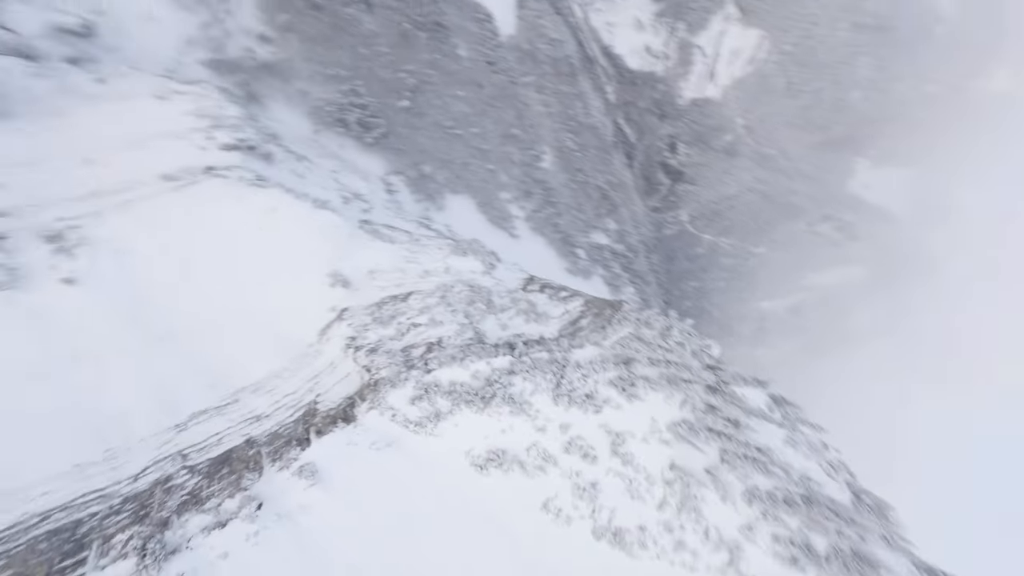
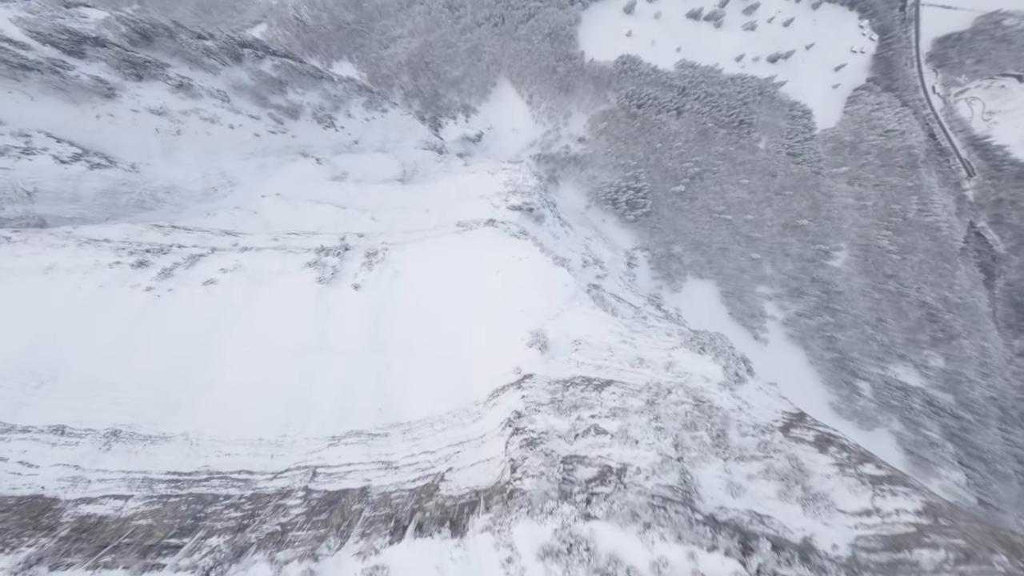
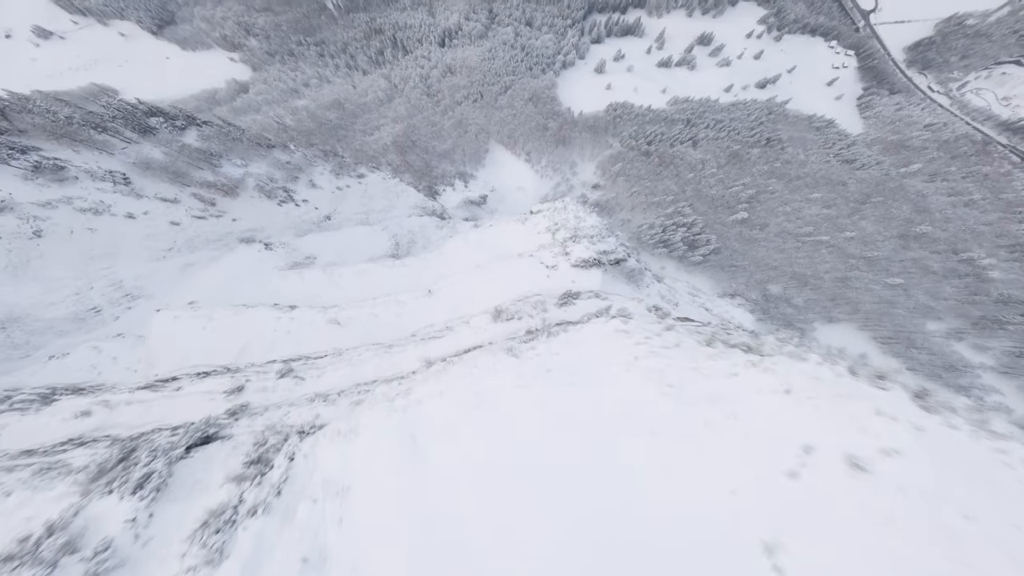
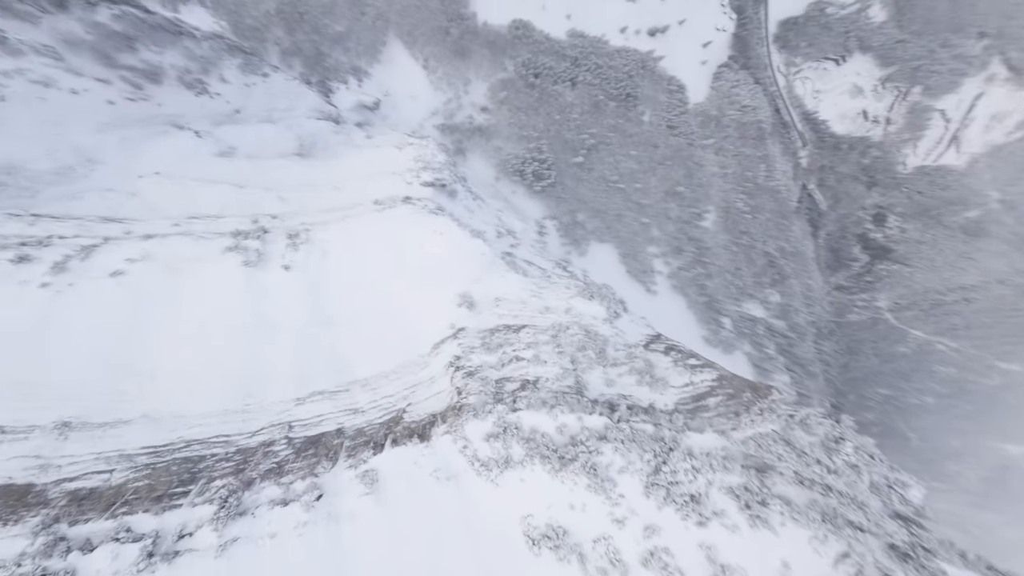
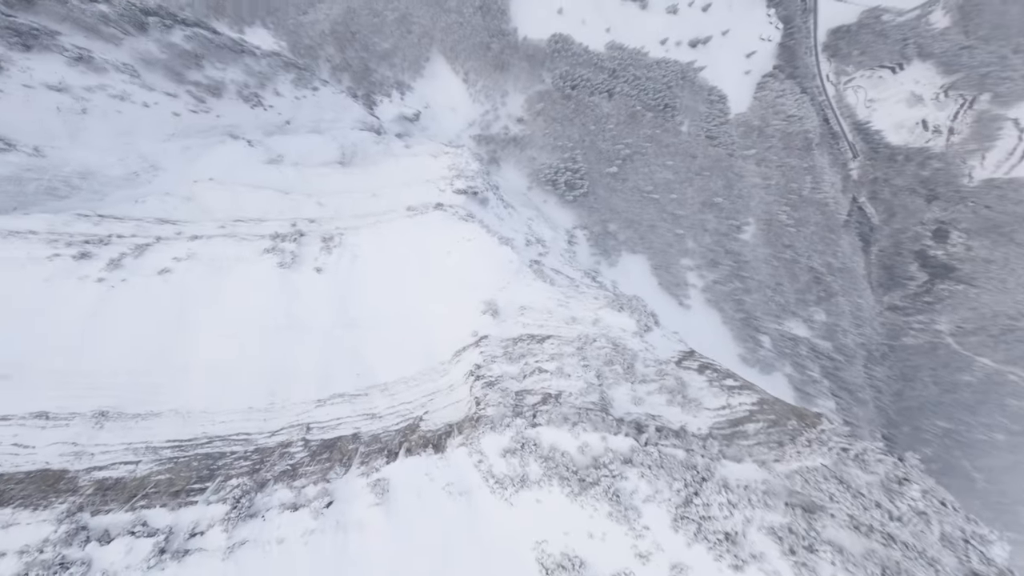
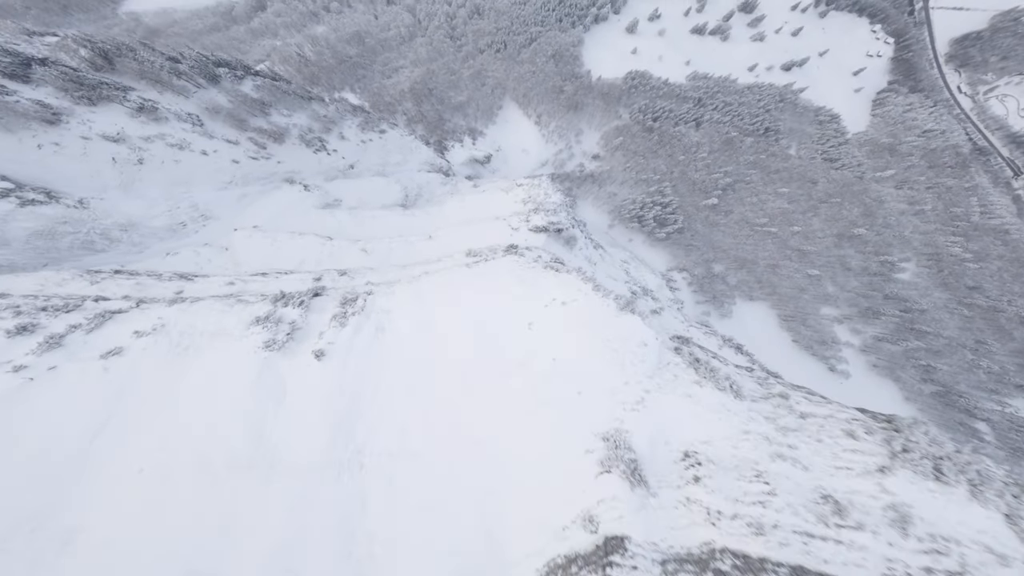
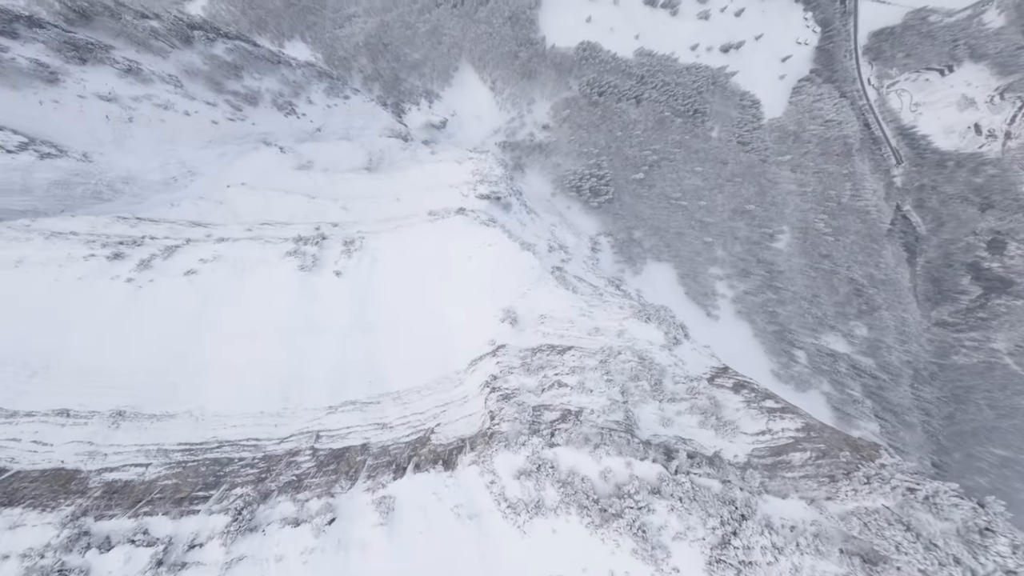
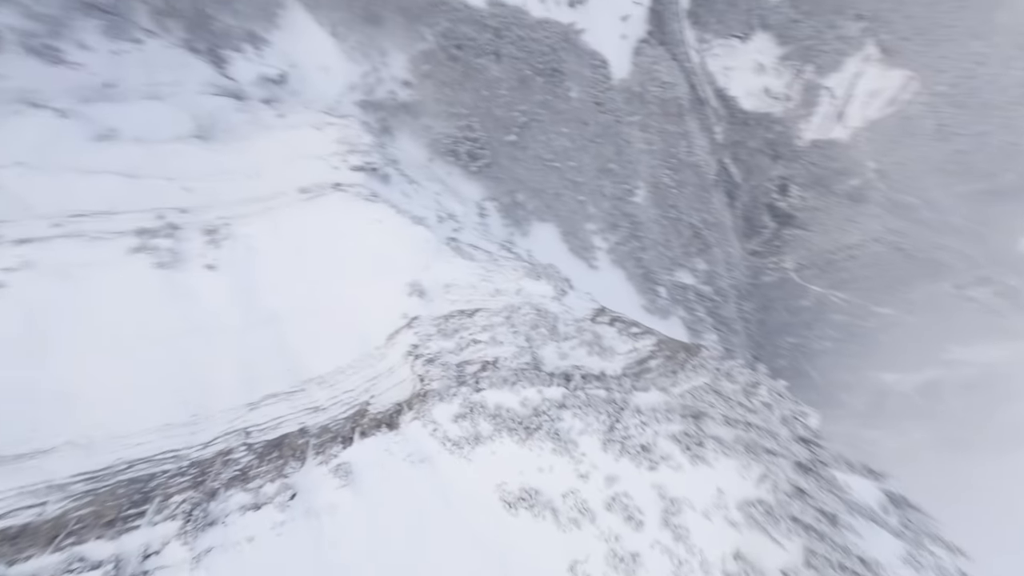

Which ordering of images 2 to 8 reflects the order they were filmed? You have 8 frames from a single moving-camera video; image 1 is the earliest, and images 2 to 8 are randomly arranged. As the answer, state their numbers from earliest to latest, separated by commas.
8, 4, 5, 7, 2, 6, 3
